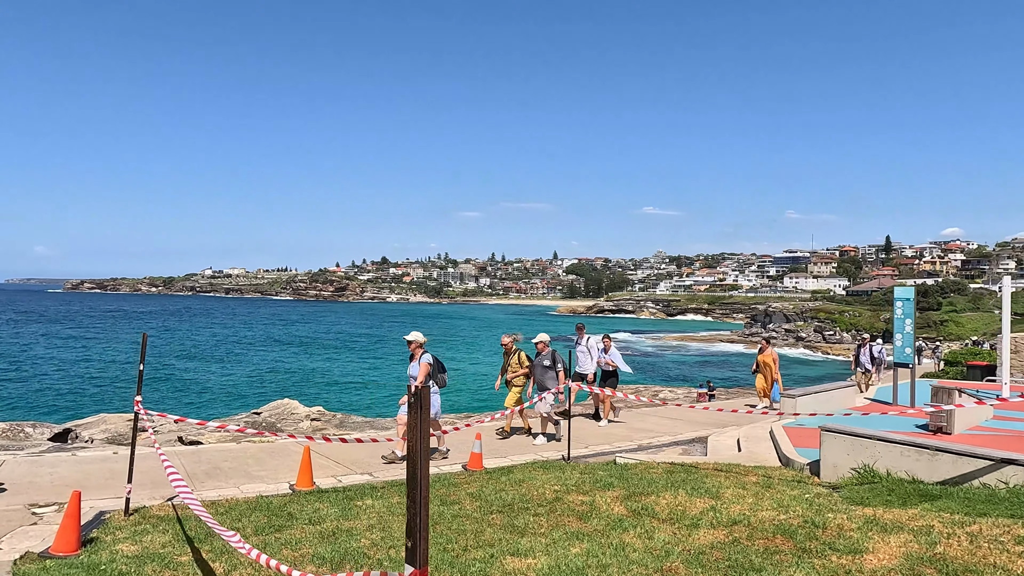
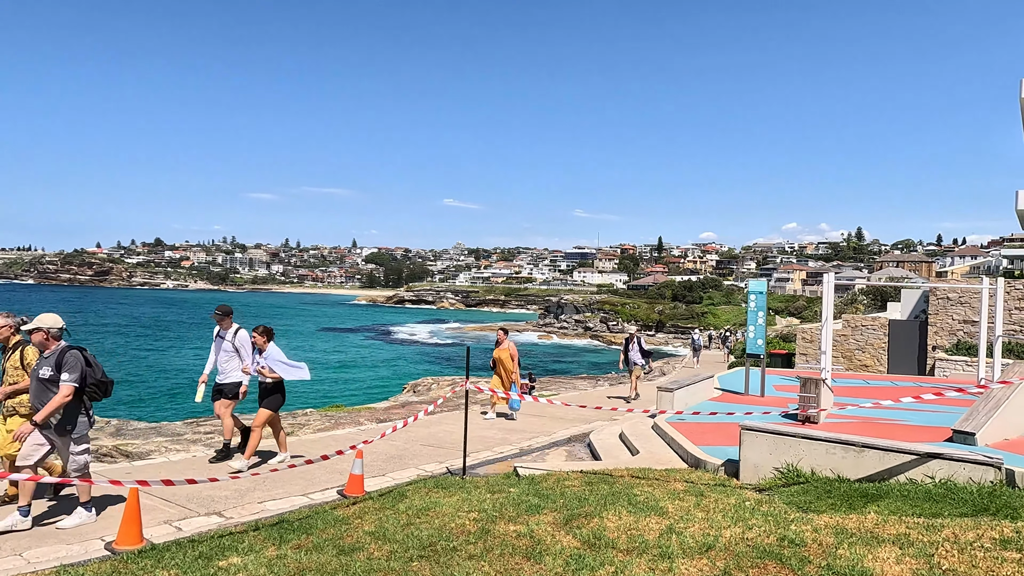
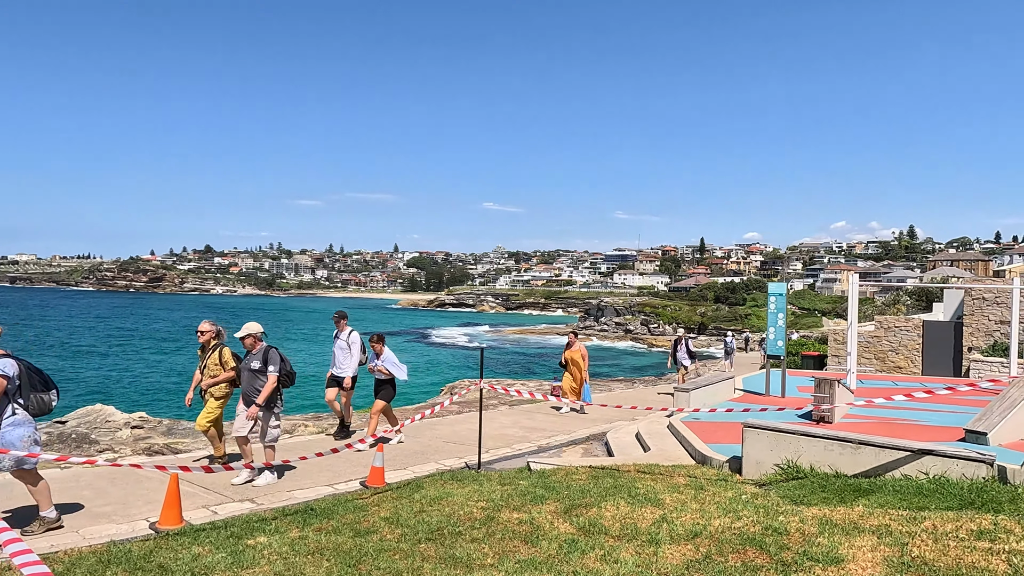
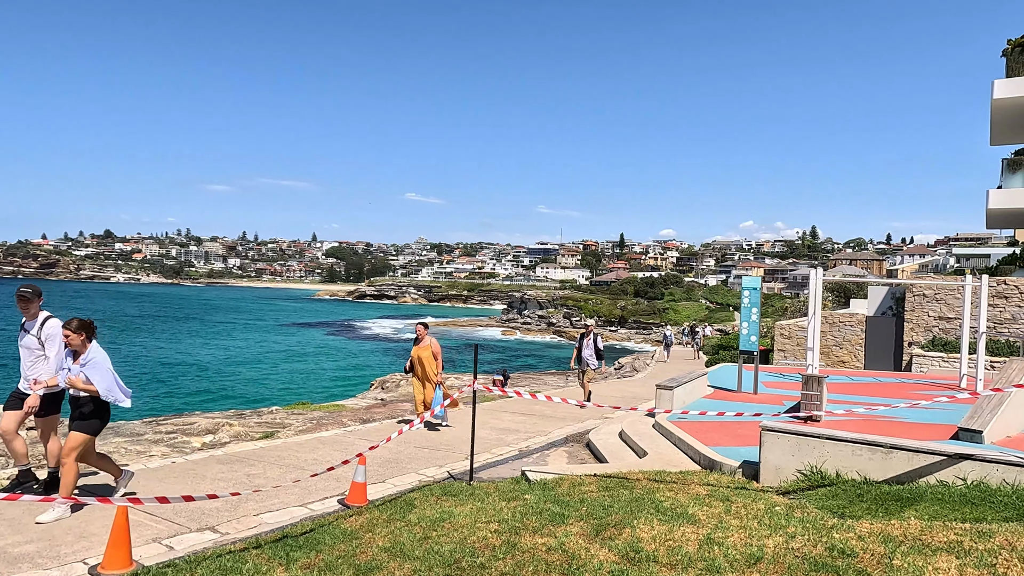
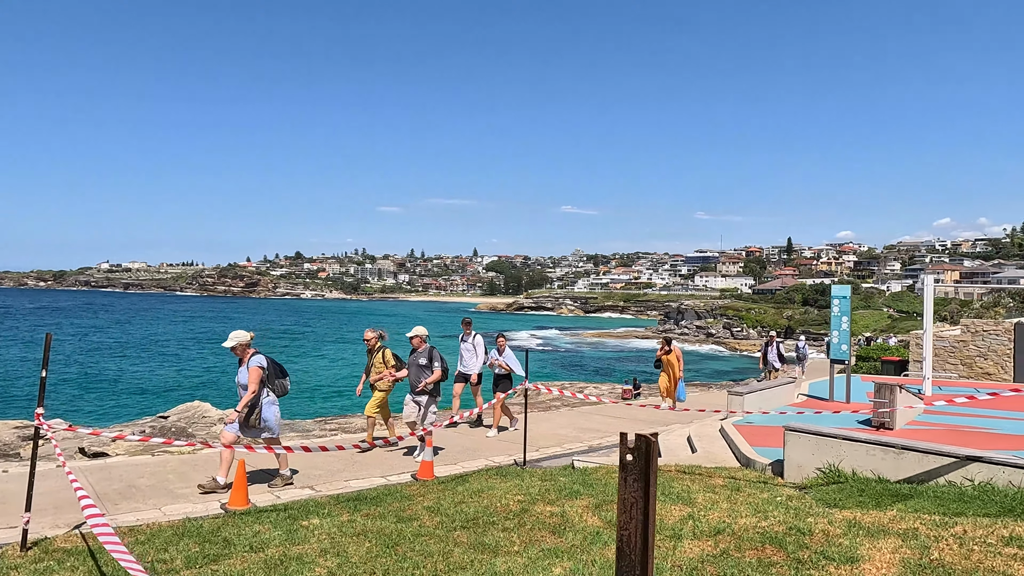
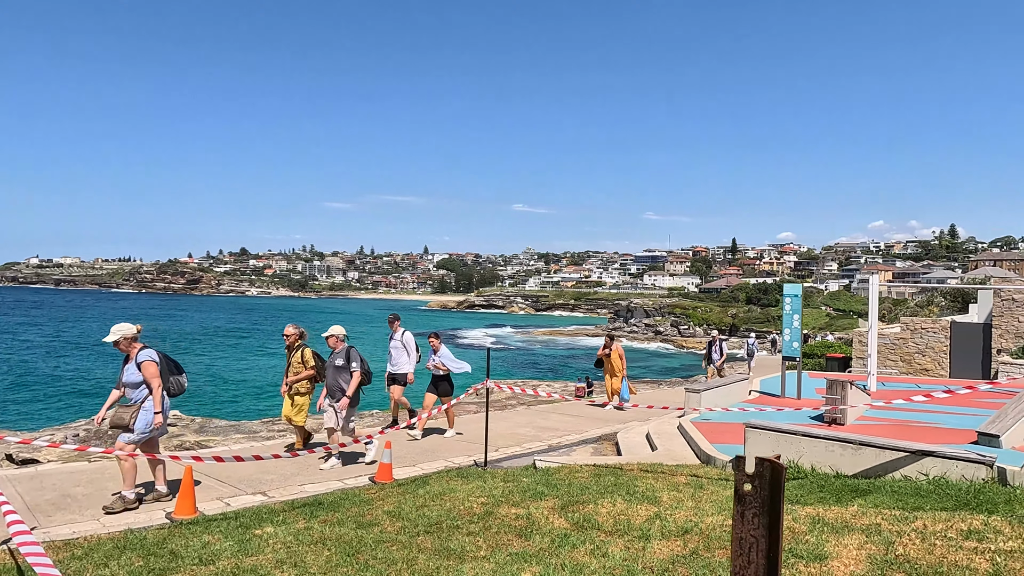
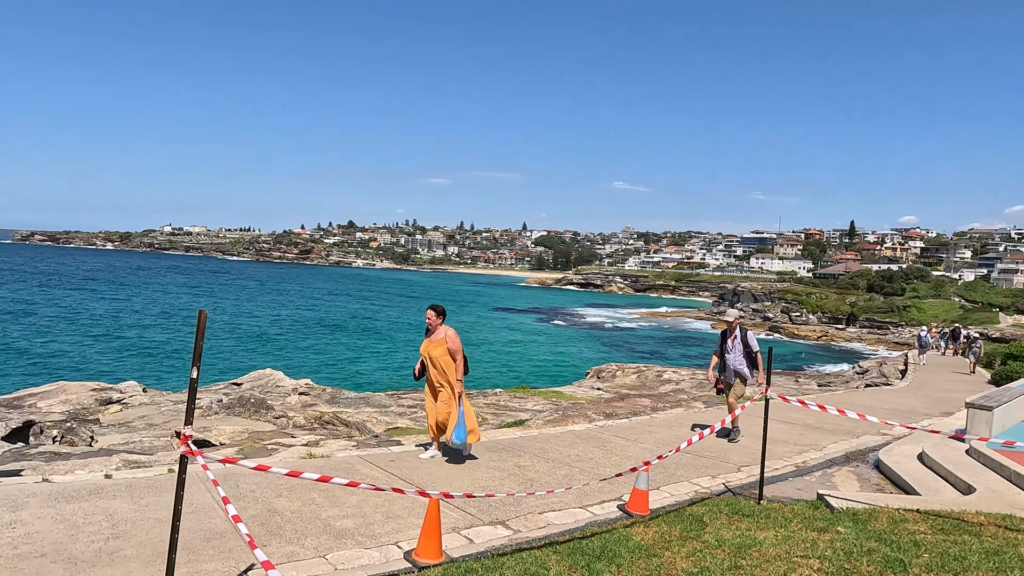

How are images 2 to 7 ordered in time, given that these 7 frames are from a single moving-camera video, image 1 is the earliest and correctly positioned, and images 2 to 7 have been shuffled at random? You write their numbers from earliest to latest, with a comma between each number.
5, 6, 3, 2, 4, 7
